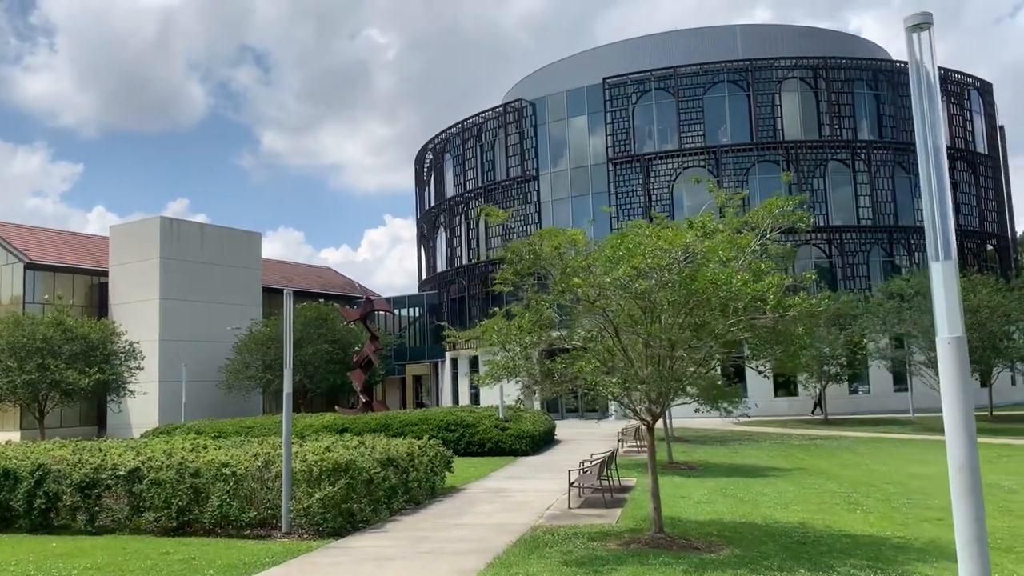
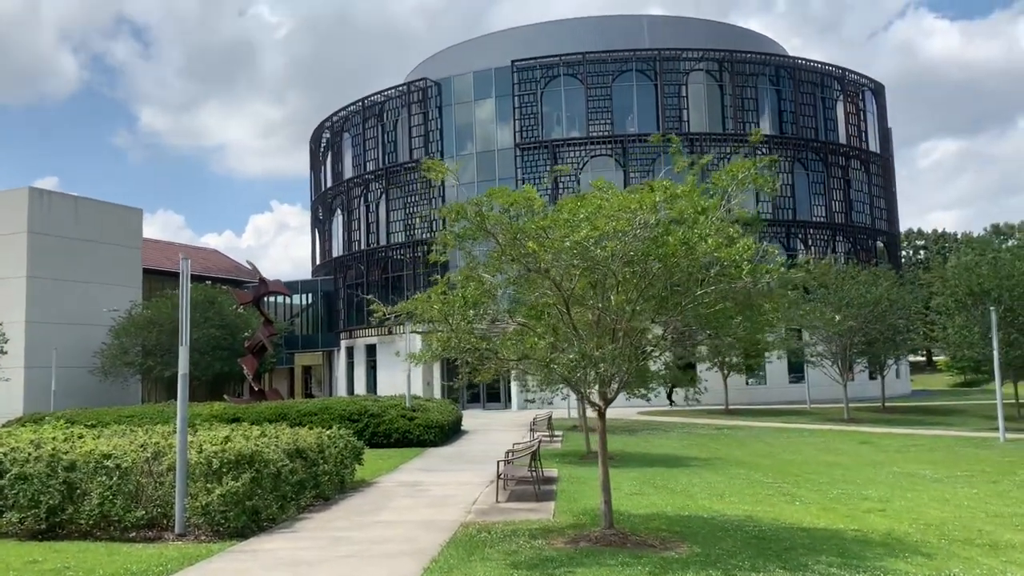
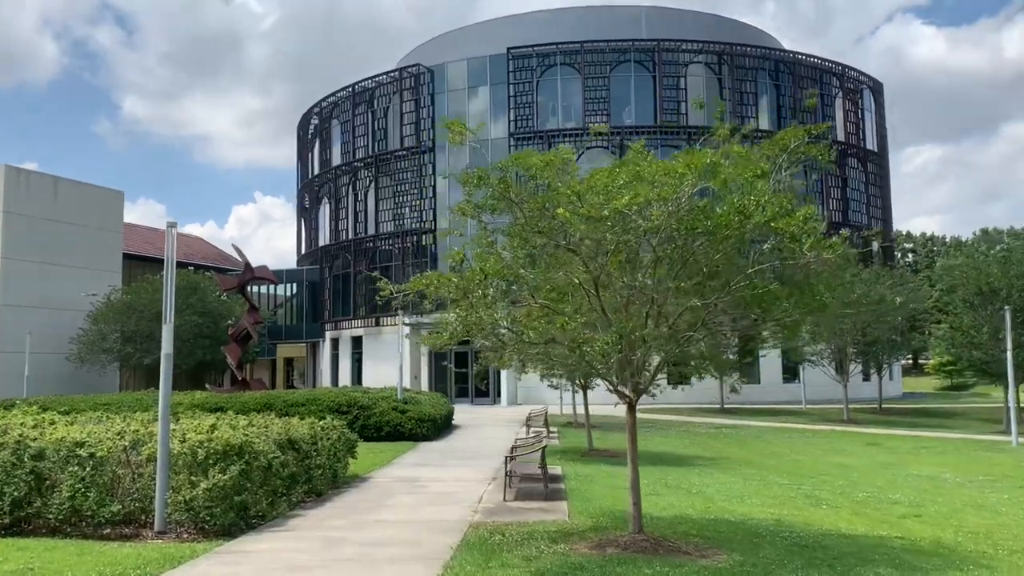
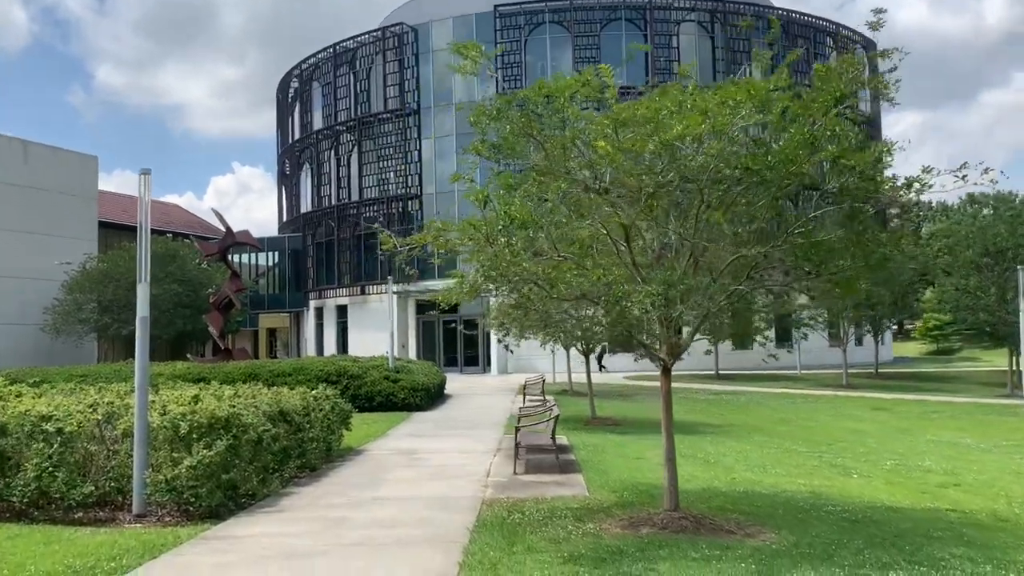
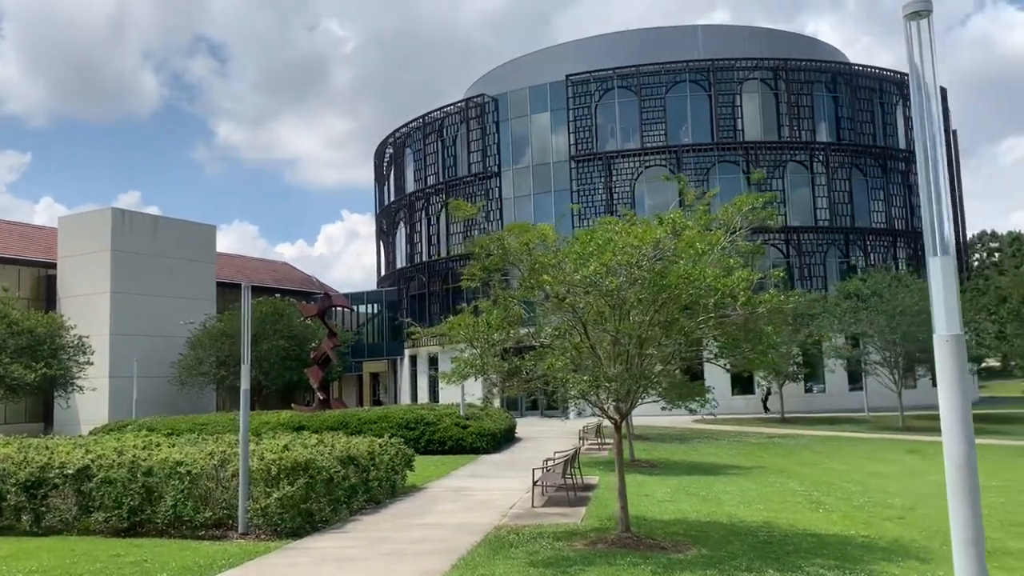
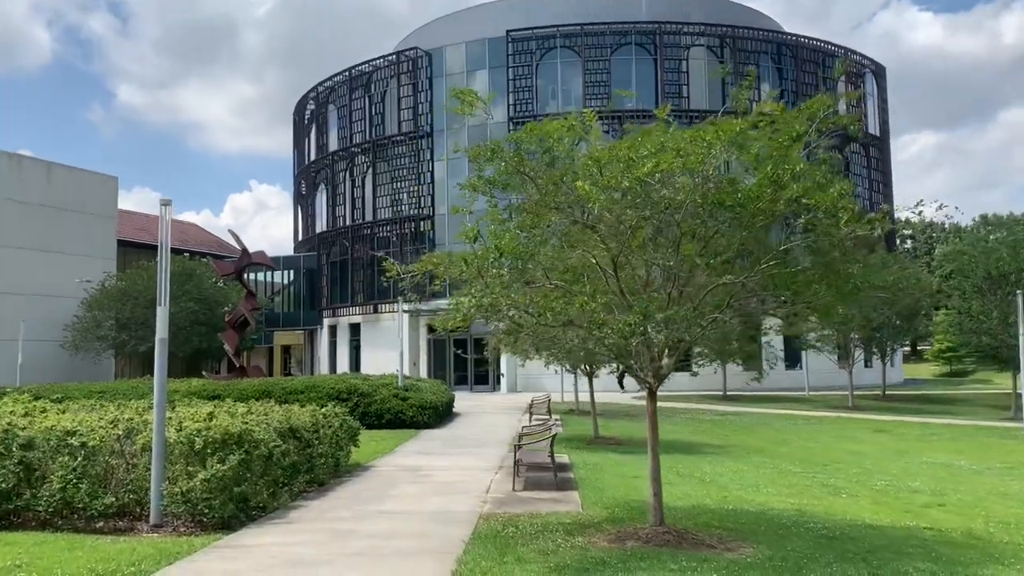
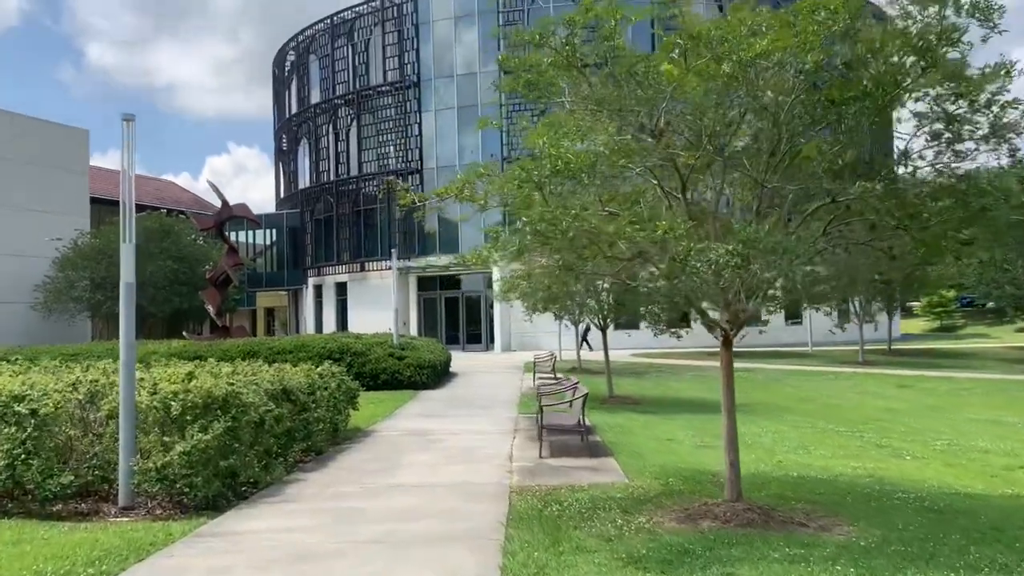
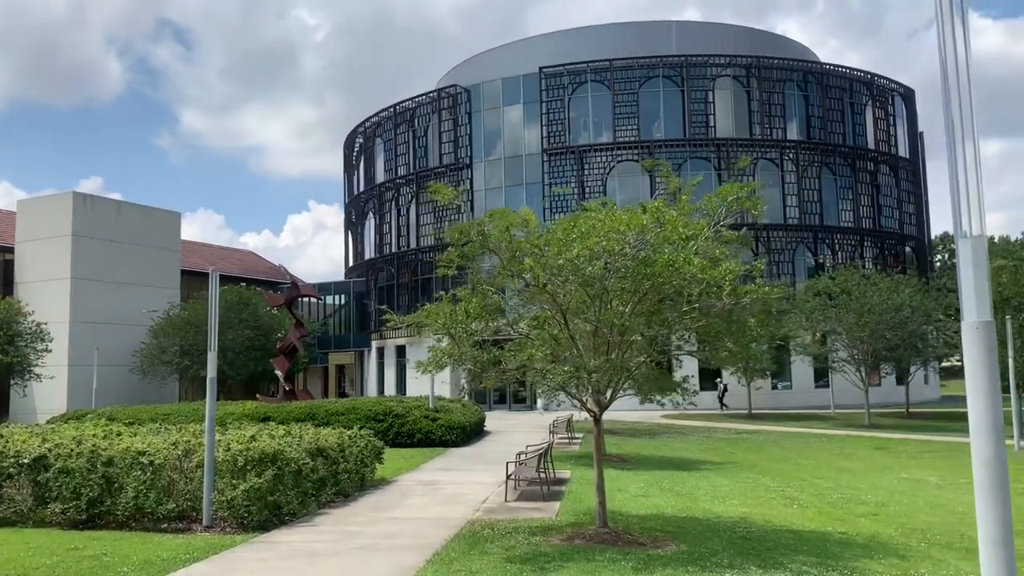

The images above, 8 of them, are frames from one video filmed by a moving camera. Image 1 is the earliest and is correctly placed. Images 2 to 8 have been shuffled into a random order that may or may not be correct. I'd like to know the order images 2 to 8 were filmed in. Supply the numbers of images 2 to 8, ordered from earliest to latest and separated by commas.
5, 8, 2, 3, 6, 4, 7
